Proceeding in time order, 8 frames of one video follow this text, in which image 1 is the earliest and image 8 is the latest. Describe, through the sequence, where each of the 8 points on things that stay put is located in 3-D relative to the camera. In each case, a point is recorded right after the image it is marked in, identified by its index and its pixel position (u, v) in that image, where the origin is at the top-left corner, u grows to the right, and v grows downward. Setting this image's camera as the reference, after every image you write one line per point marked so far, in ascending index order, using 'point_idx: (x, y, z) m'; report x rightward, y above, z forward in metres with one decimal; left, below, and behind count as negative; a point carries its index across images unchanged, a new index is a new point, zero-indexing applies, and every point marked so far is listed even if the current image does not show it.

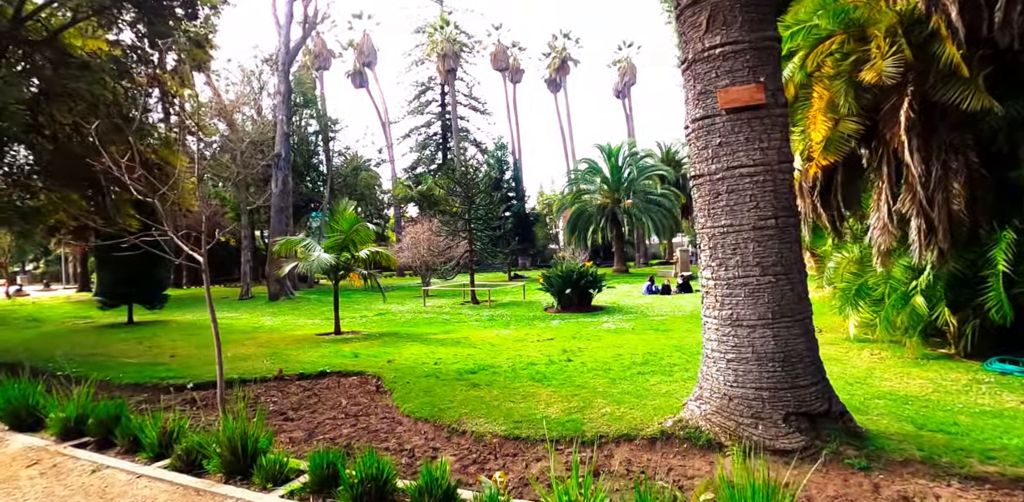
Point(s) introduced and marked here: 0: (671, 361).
0: (+2.2, -1.5, +7.7) m
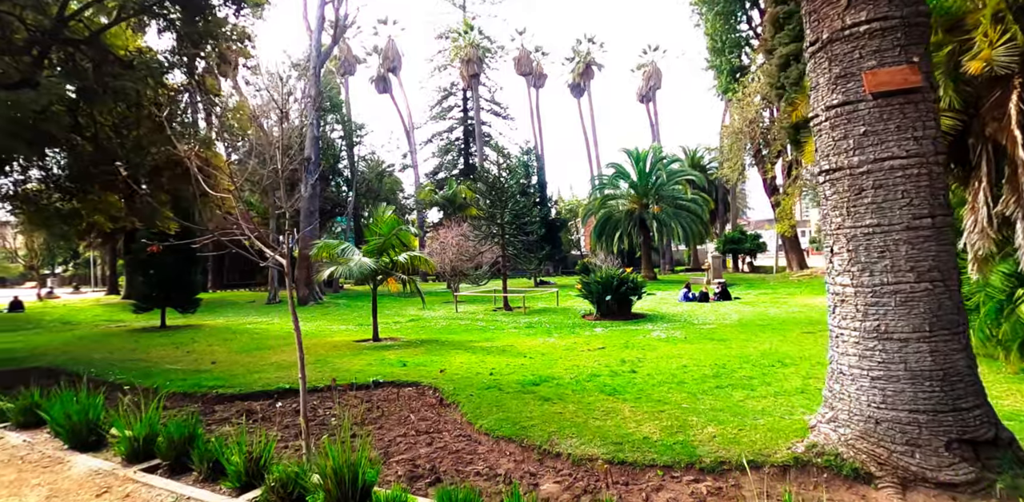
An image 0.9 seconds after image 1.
0: (+3.0, -1.6, +7.1) m
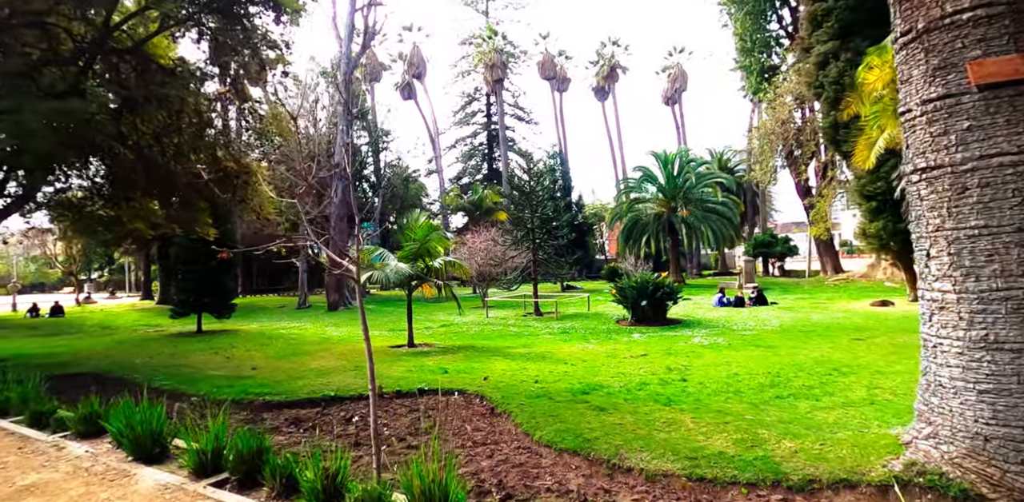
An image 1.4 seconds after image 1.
0: (+3.6, -1.6, +6.8) m
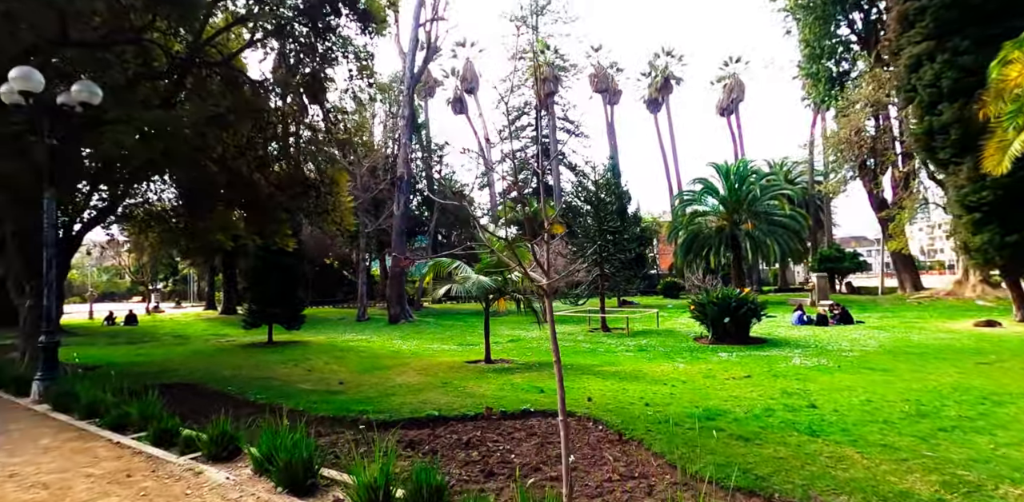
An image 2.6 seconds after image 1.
0: (+4.9, -1.8, +6.1) m
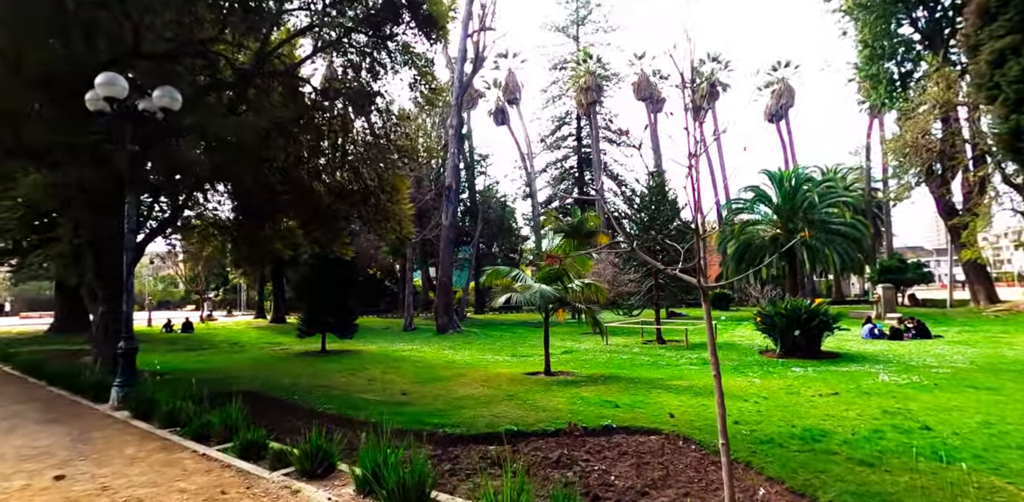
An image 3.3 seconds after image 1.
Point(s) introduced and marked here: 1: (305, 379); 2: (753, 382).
0: (+5.7, -1.8, +5.4) m
1: (-3.7, -2.3, +9.8) m
2: (+4.2, -2.3, +9.5) m
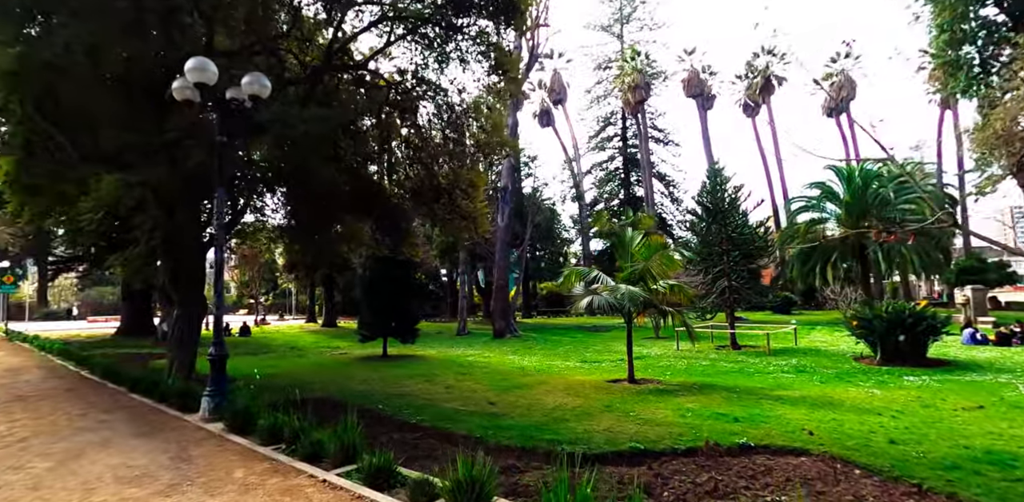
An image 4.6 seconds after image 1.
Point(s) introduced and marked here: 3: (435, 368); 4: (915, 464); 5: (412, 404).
0: (+6.8, -1.7, +4.3) m
1: (-2.3, -2.3, +9.4) m
2: (+5.5, -2.2, +8.5) m
3: (-1.7, -2.6, +11.9) m
4: (+3.3, -1.8, +4.5) m
5: (-1.3, -2.0, +7.3) m
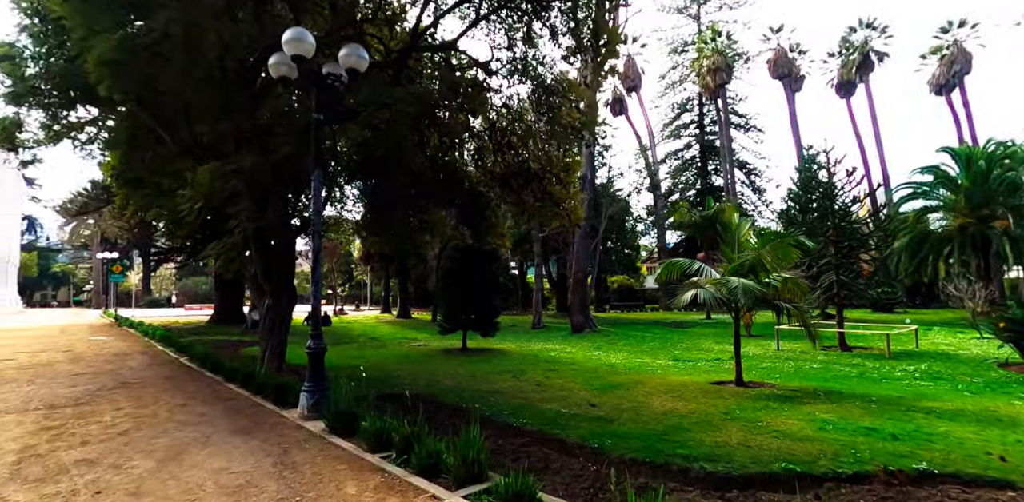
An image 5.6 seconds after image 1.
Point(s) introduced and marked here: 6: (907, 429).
0: (+7.7, -1.6, +2.8) m
1: (-0.7, -2.1, +8.9) m
2: (+6.9, -2.0, +7.2) m
3: (+0.2, -2.3, +11.4) m
4: (+4.2, -1.6, +3.5) m
5: (-0.1, -1.9, +6.8) m
6: (+4.1, -1.9, +5.8) m
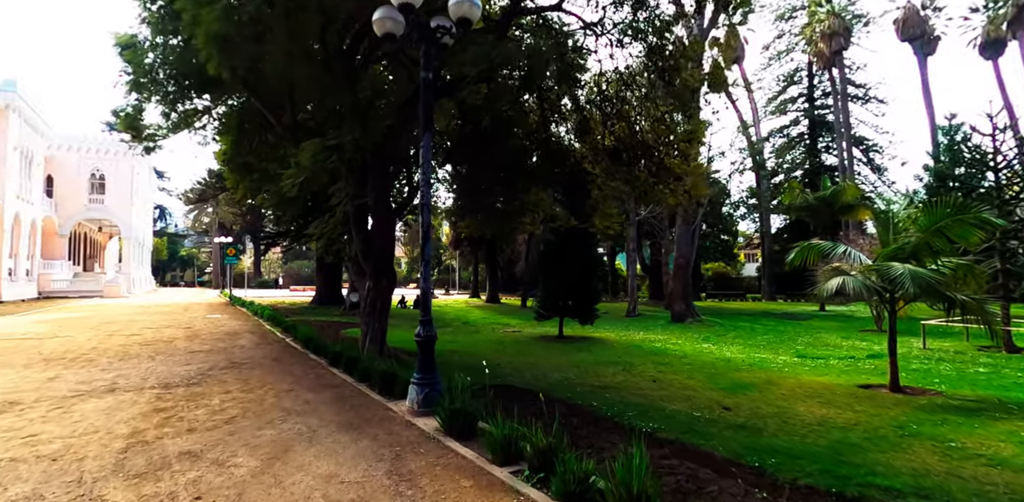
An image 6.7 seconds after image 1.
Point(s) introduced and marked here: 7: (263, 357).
0: (+8.3, -1.5, +0.9) m
1: (+0.9, -1.8, +8.3) m
2: (+8.2, -1.8, +5.3) m
3: (+2.2, -2.0, +10.6) m
4: (+5.0, -1.5, +2.1) m
5: (+1.3, -1.7, +6.0) m
6: (+5.3, -1.7, +4.4) m
7: (-3.6, -1.5, +7.9) m
